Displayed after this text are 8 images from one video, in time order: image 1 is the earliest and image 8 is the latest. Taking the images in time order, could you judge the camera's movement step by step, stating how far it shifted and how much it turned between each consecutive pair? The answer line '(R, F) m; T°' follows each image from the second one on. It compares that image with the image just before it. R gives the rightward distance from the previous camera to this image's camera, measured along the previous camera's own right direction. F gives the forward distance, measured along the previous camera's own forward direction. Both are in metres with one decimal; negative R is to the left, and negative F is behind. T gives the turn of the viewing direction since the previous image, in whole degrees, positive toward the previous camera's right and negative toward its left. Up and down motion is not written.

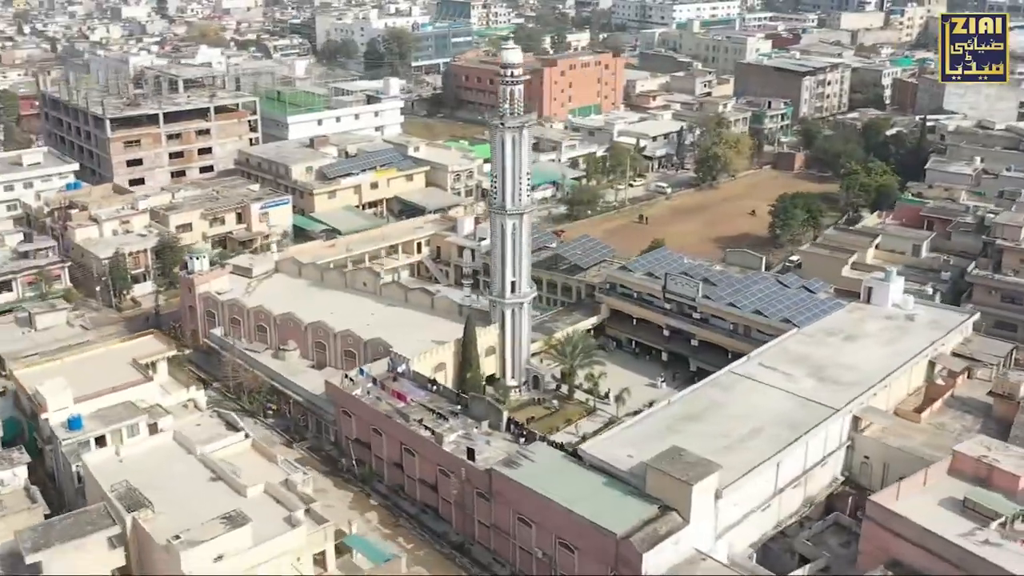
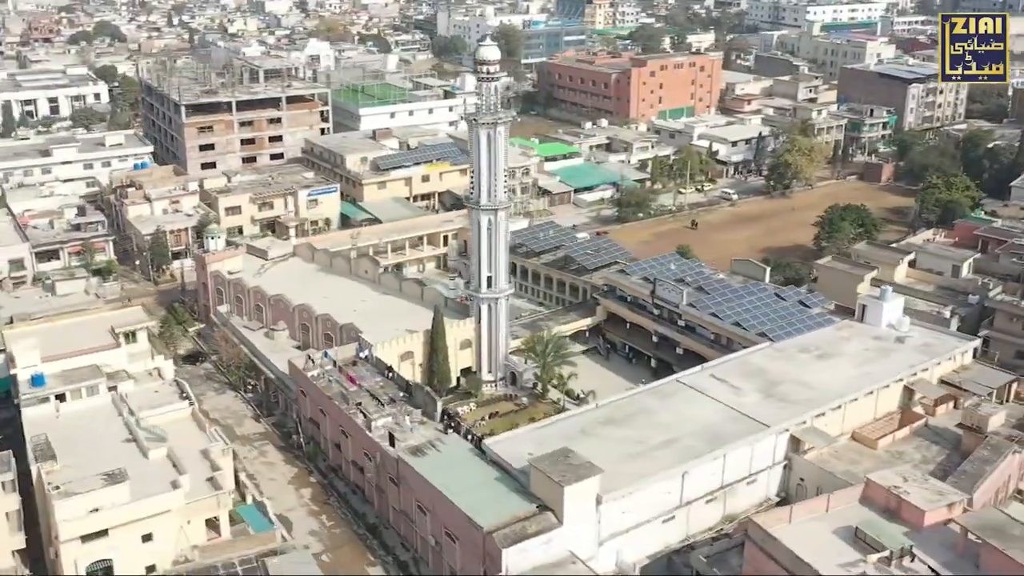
(+6.6, +0.2) m; -9°
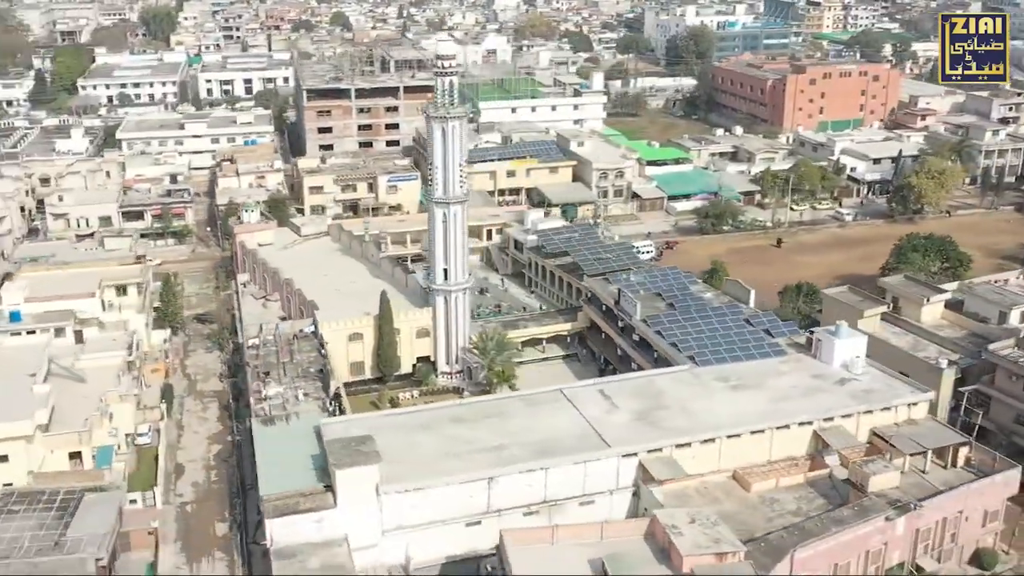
(+11.6, +1.3) m; -15°
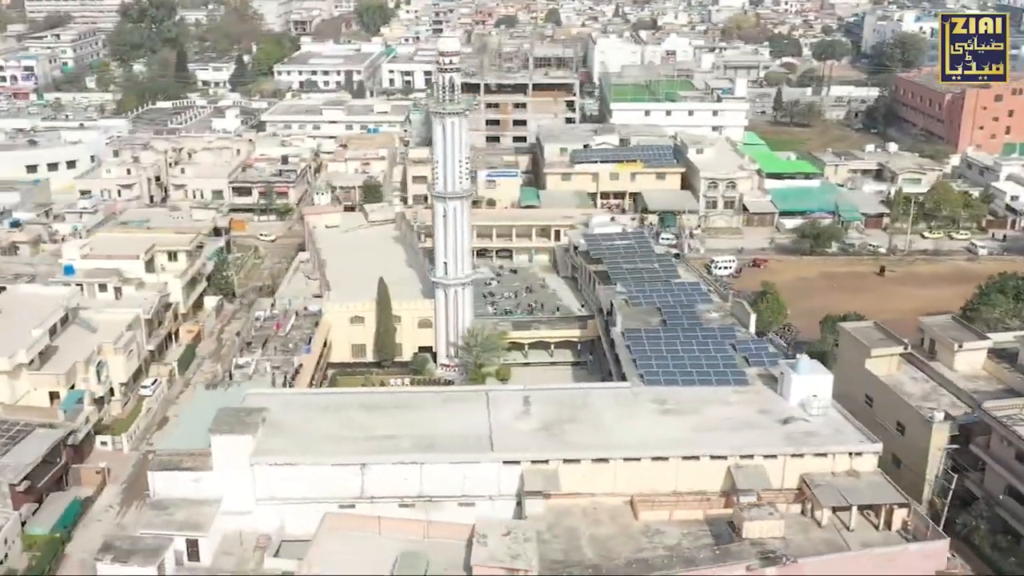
(+9.7, +1.1) m; -15°
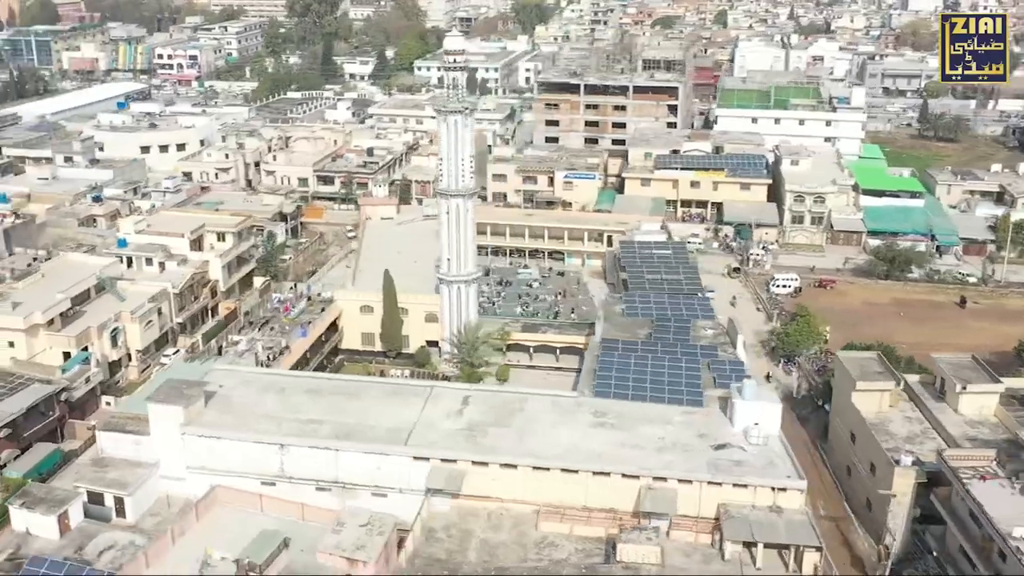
(+7.5, +0.6) m; -11°
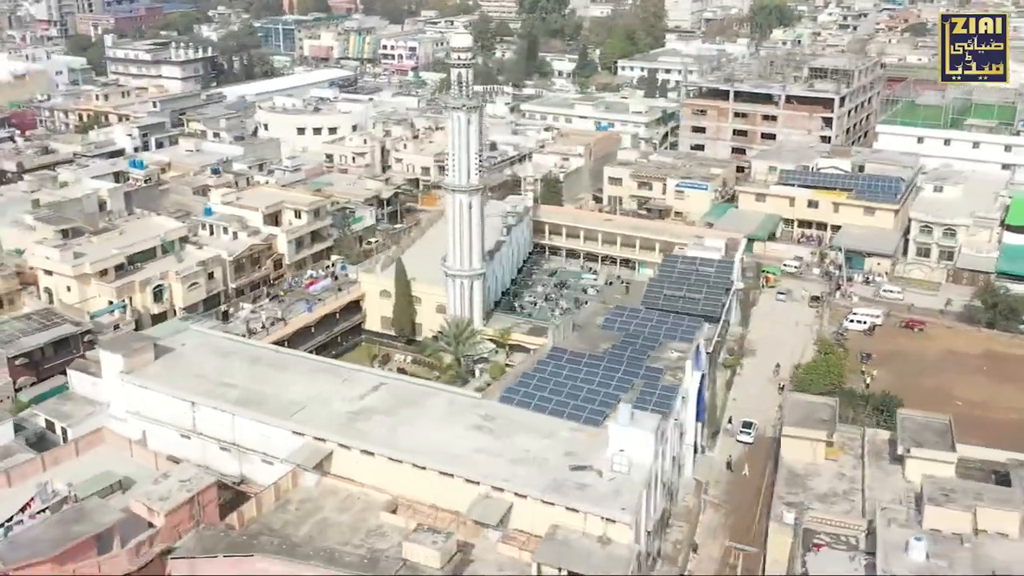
(+11.5, +1.5) m; -17°
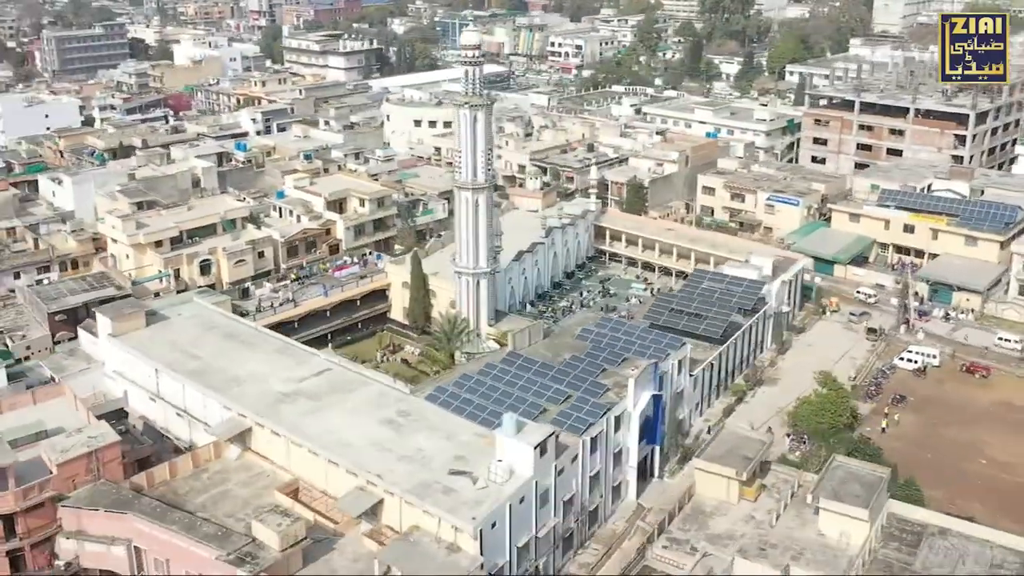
(+9.0, +1.2) m; -13°
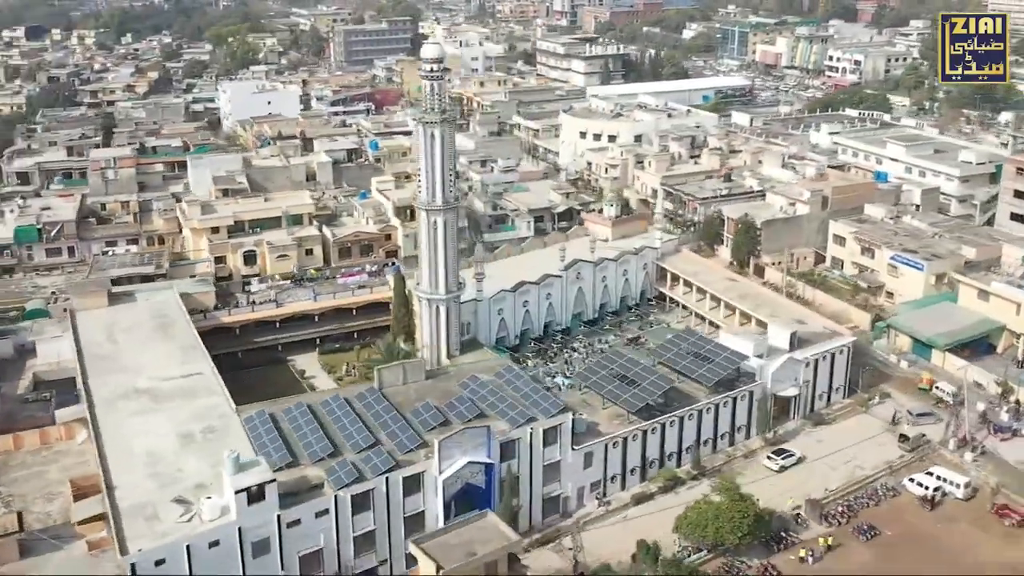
(+15.6, +5.7) m; -22°
